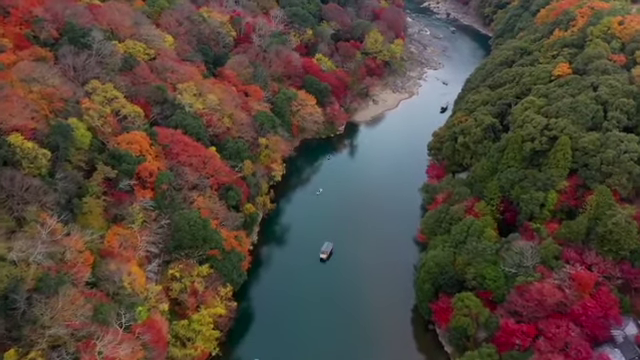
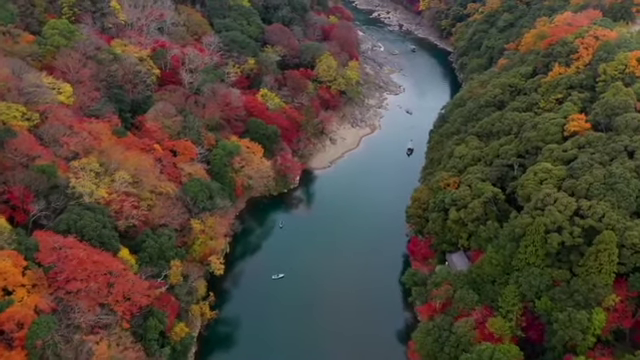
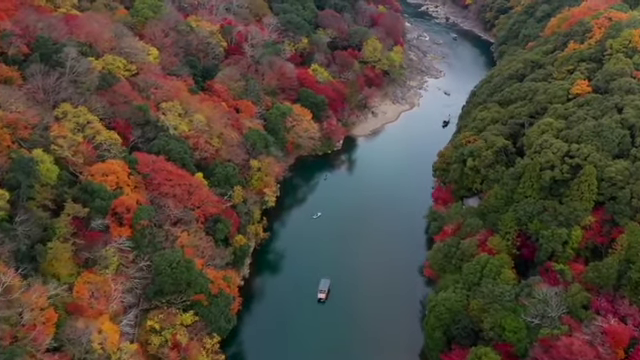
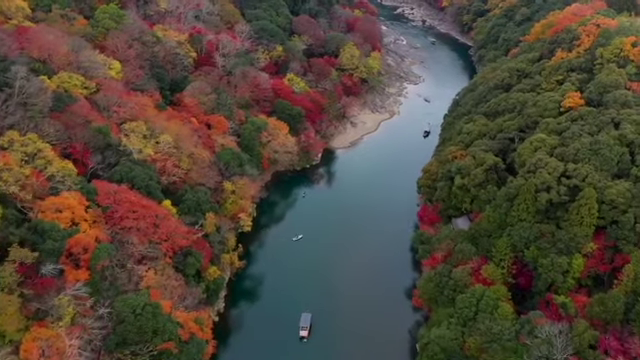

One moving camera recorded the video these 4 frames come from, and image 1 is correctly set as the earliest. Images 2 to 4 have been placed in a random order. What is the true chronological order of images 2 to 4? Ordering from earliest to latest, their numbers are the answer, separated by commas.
3, 4, 2
